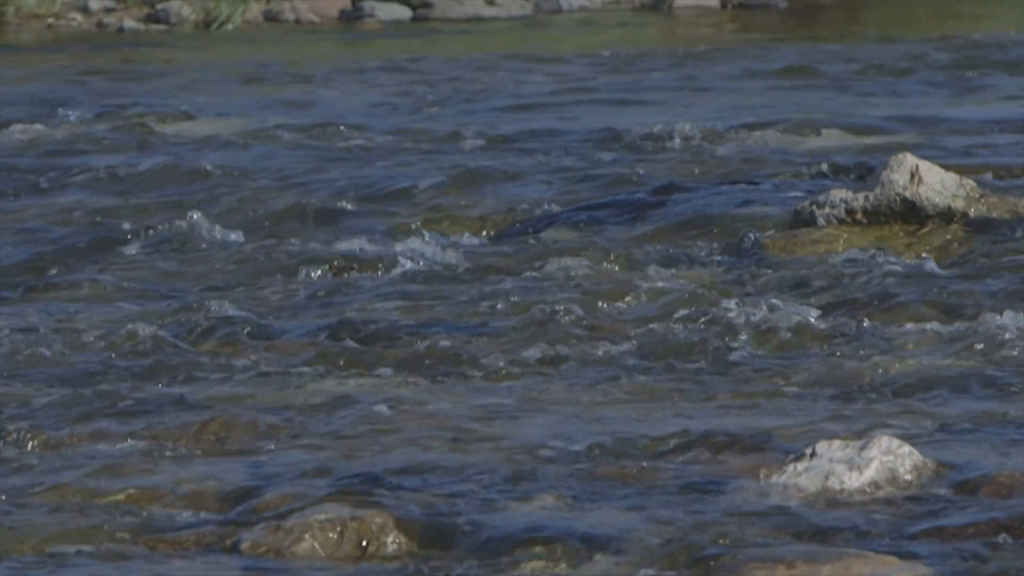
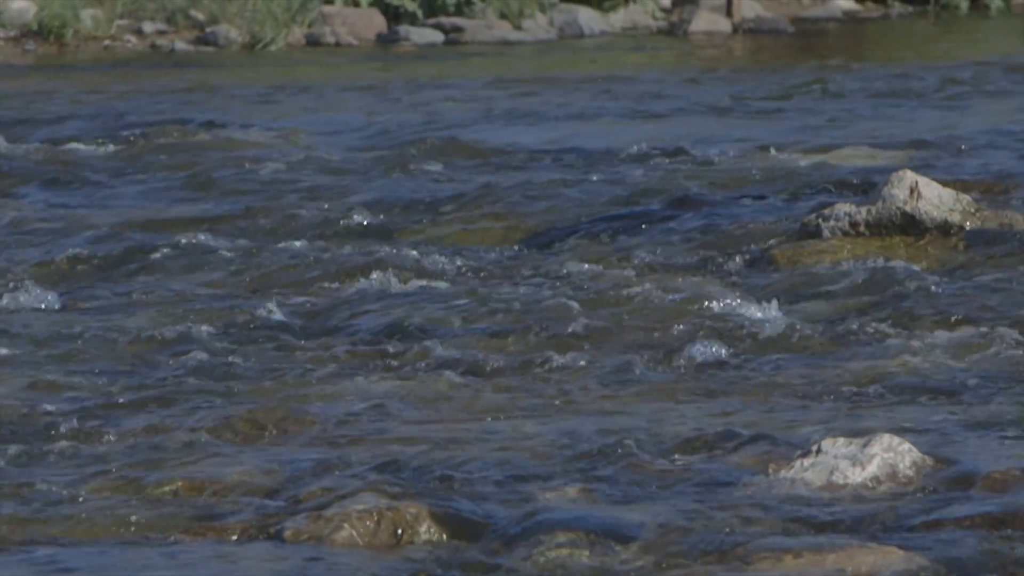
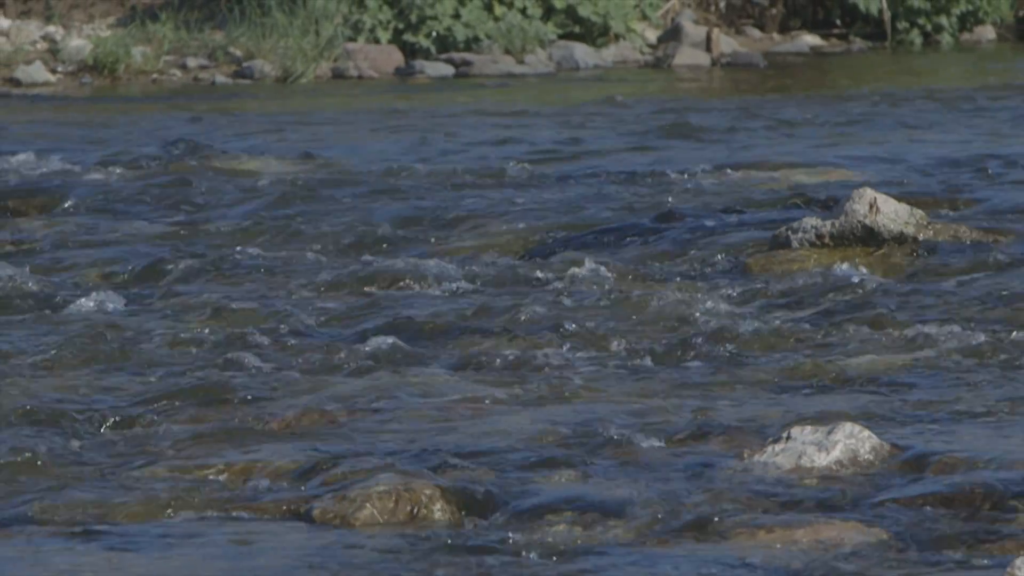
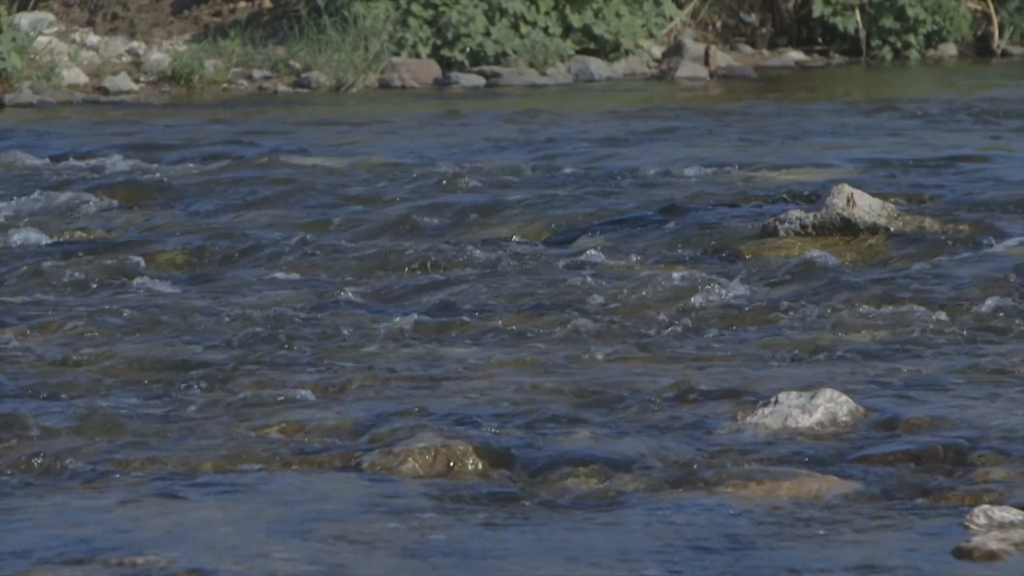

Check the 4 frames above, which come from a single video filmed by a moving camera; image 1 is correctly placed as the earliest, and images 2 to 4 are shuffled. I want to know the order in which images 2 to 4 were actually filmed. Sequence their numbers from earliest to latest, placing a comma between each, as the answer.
2, 3, 4
